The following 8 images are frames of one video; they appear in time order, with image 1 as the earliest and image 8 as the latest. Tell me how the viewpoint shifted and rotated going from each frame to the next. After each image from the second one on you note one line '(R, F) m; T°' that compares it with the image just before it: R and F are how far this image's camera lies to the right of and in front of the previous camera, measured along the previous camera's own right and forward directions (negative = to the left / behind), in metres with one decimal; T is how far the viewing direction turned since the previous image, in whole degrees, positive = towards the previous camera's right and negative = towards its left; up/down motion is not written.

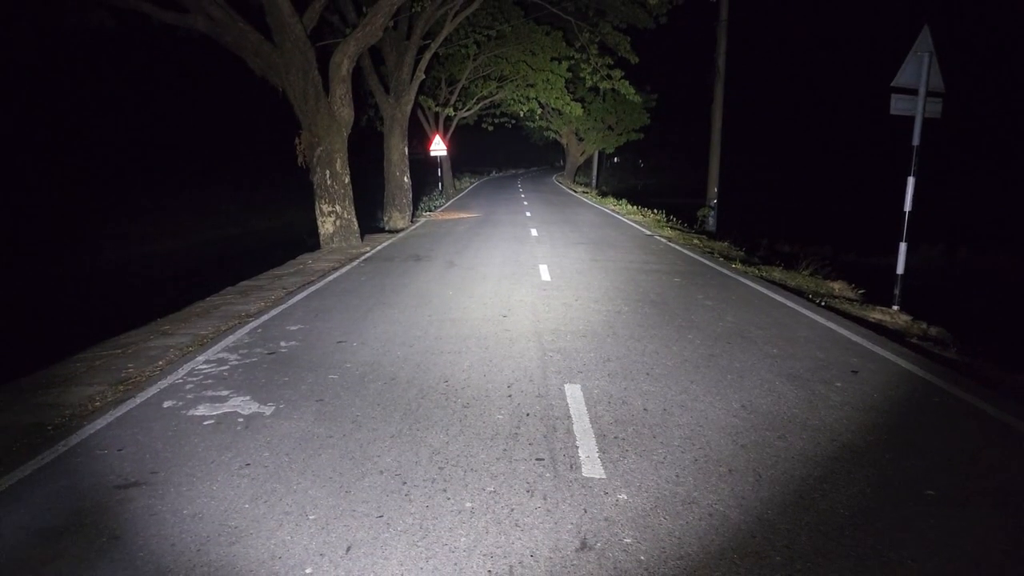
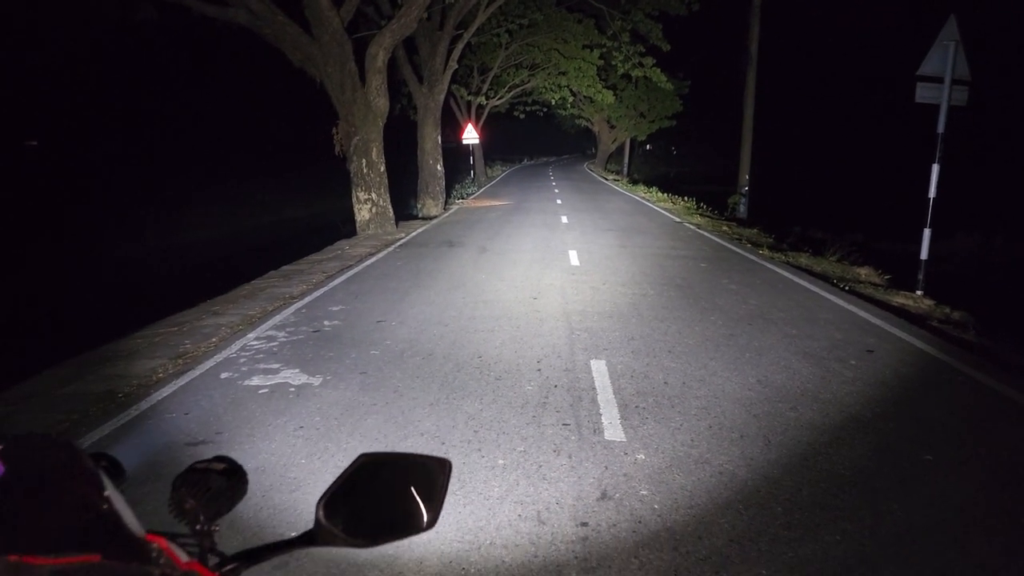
(0.0, -0.4) m; -2°
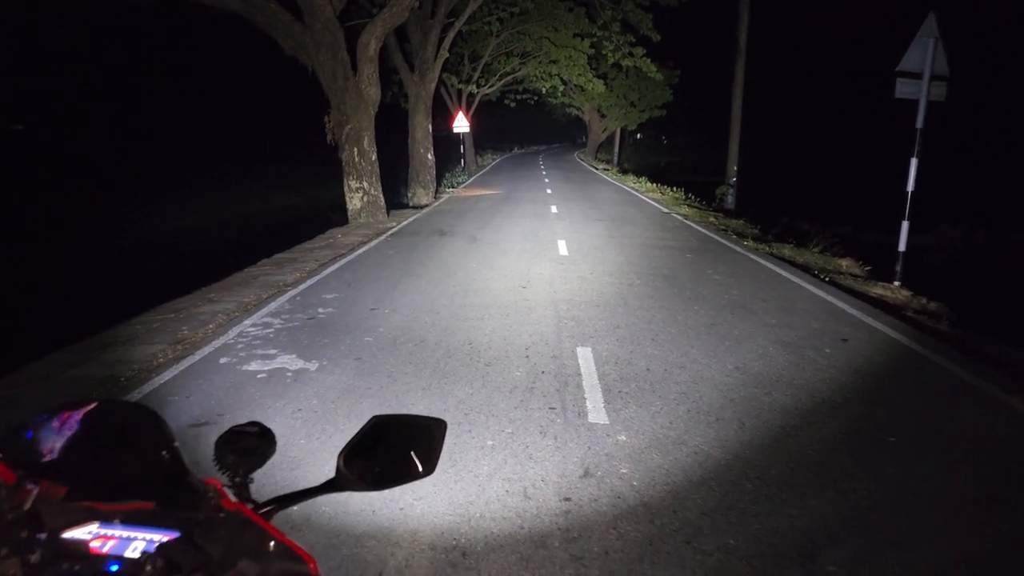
(0.0, -0.3) m; +1°
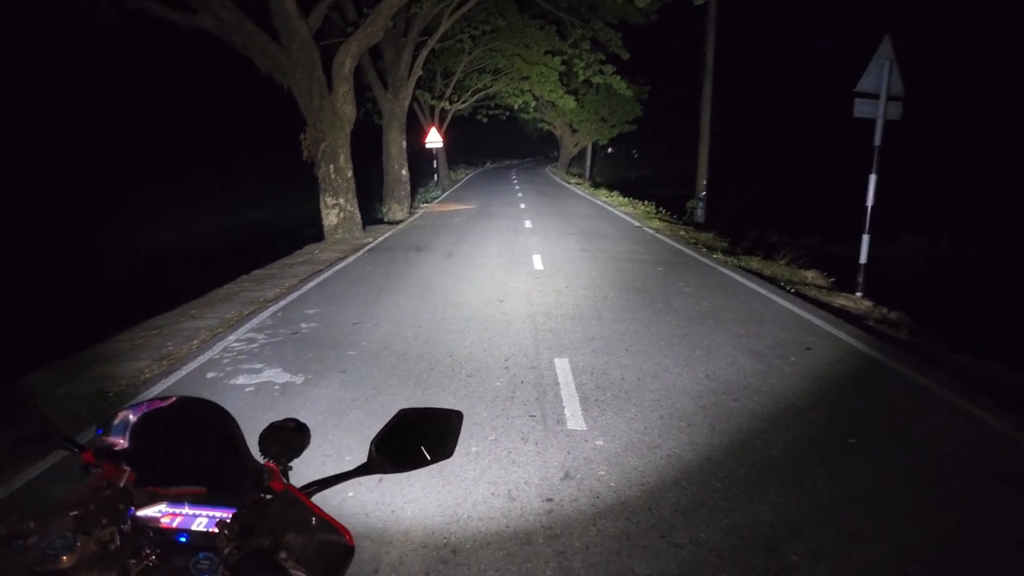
(-0.1, -0.3) m; +2°
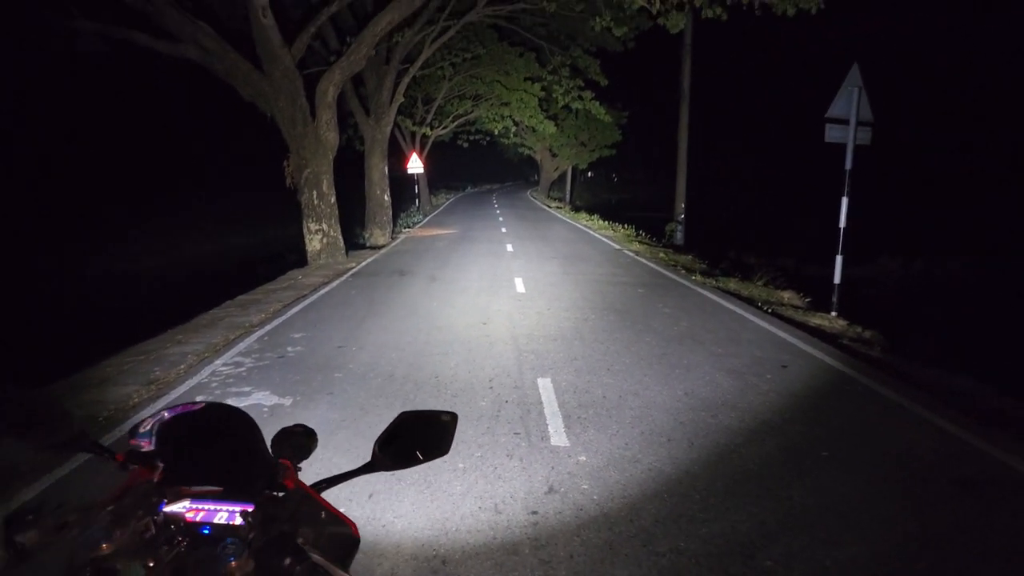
(0.0, -0.2) m; +1°
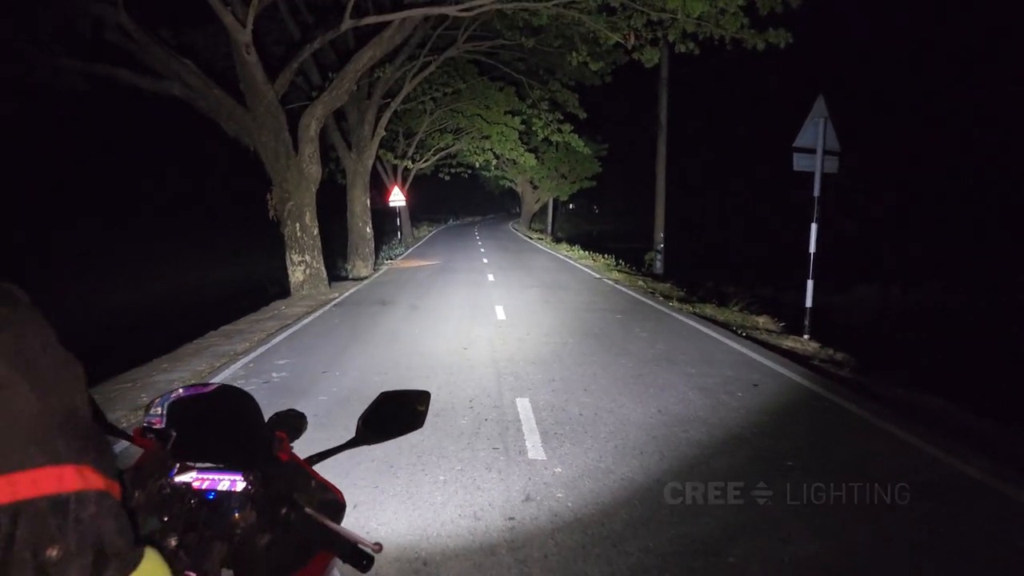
(0.0, -0.3) m; +1°
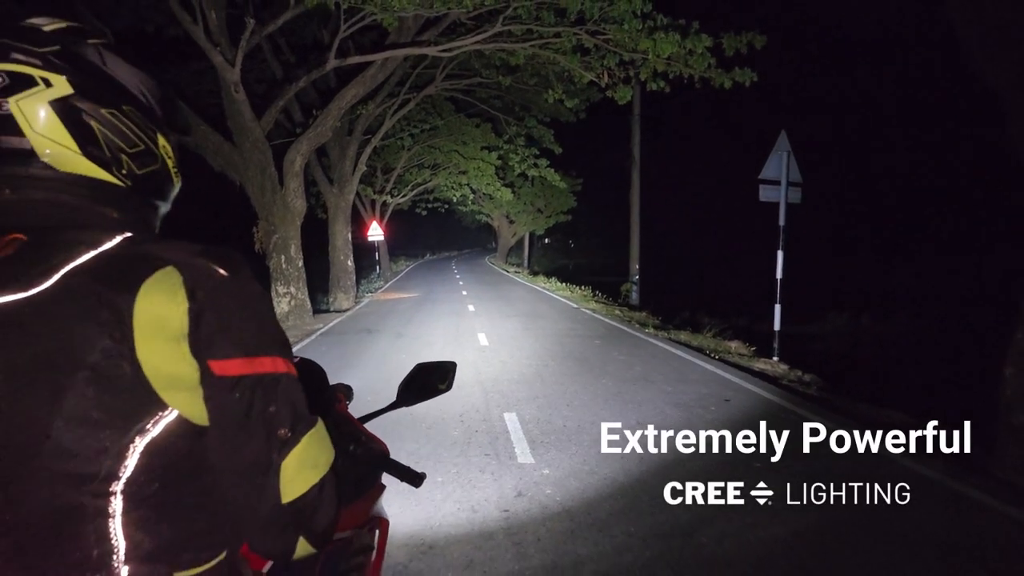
(-0.1, -0.5) m; +2°
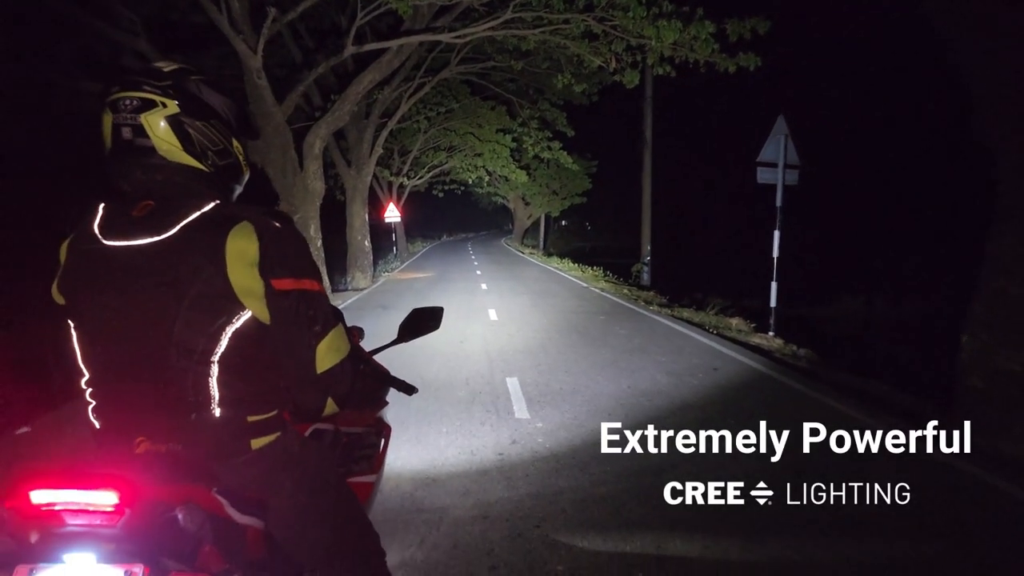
(+0.2, -0.7) m; -1°
